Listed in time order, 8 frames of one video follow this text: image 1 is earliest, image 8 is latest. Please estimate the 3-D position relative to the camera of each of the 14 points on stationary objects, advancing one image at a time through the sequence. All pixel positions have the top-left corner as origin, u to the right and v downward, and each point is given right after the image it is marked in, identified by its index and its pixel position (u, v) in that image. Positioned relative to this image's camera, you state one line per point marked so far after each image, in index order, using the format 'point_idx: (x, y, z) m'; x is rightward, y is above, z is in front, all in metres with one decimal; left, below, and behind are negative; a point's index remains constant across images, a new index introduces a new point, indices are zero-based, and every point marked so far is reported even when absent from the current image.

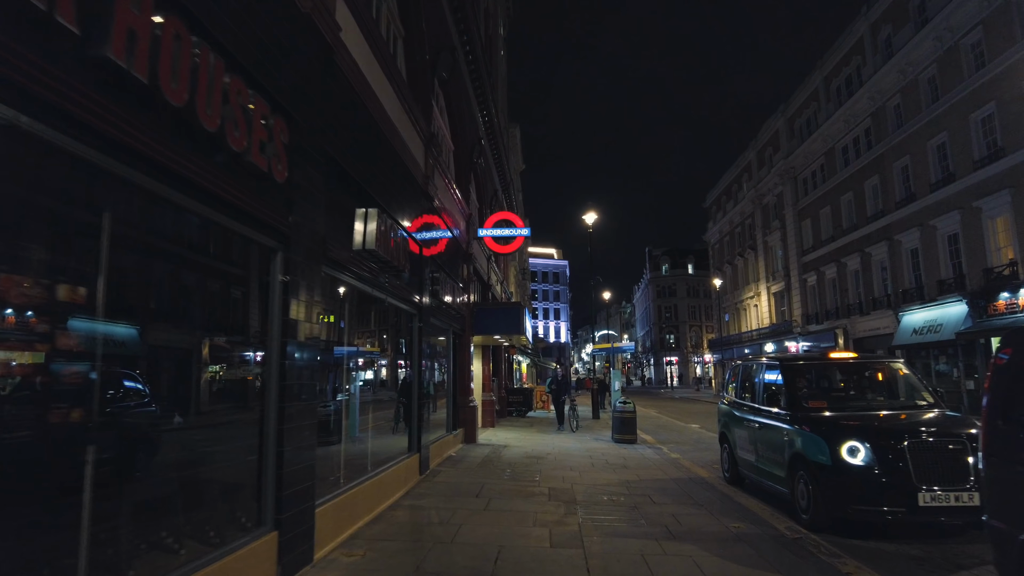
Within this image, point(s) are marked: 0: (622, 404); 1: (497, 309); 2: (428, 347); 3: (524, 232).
0: (+2.4, -2.5, +15.2) m
1: (-0.3, -0.5, +15.0) m
2: (-1.4, -1.0, +11.0) m
3: (+0.3, +1.2, +14.8) m
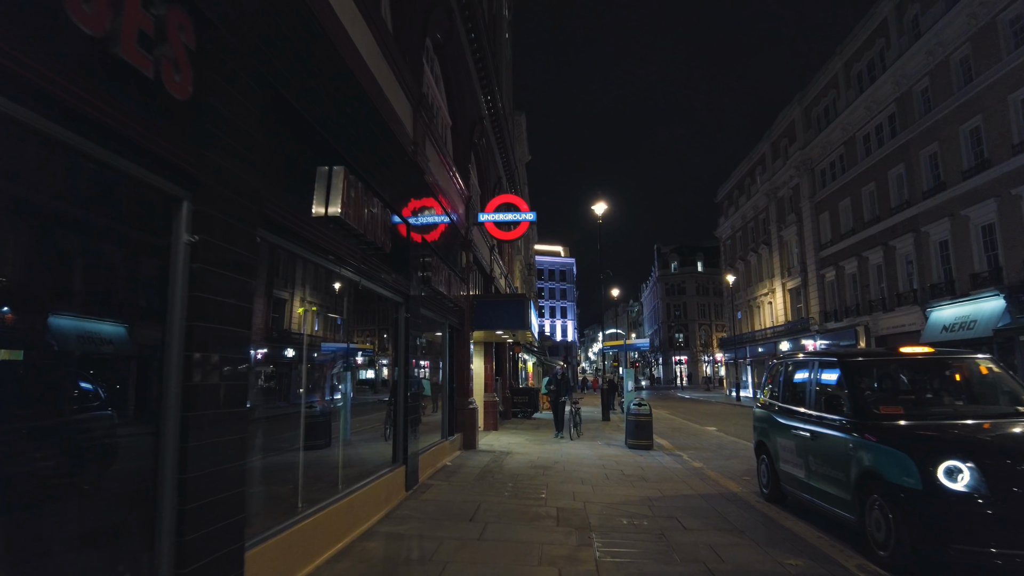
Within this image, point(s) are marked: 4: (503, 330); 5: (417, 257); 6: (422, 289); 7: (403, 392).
0: (+2.5, -2.3, +13.8) m
1: (-0.2, -0.3, +13.7) m
2: (-1.3, -0.8, +9.7) m
3: (+0.4, +1.4, +13.4) m
4: (-0.2, -0.8, +13.9) m
5: (-1.3, +0.4, +9.2) m
6: (-1.2, -0.1, +9.6) m
7: (-1.3, -1.3, +8.2) m
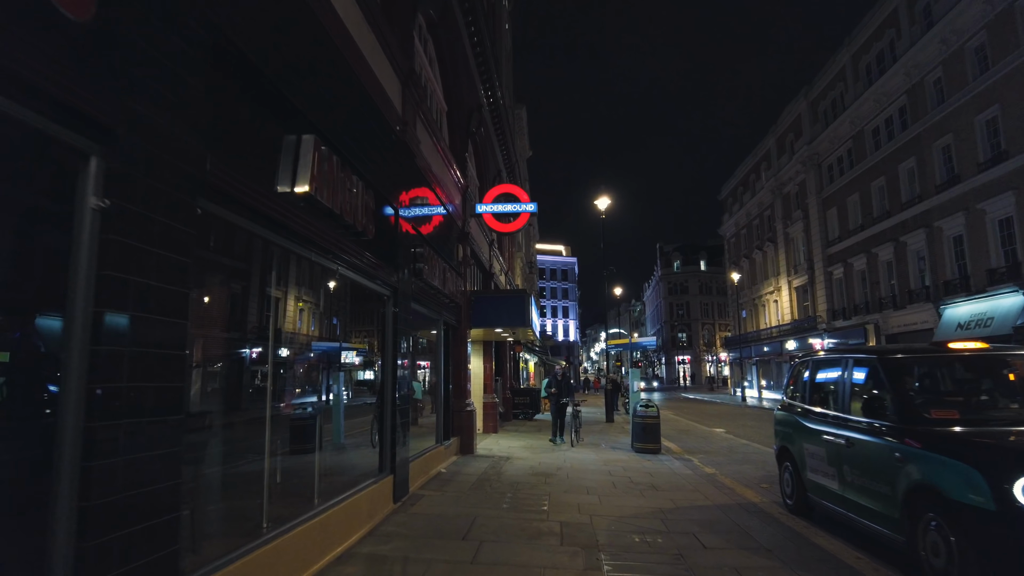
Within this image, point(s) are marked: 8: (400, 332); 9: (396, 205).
0: (+2.5, -2.2, +13.1) m
1: (-0.2, -0.2, +13.0) m
2: (-1.3, -0.7, +9.0) m
3: (+0.3, +1.5, +12.7) m
4: (-0.2, -0.8, +13.2) m
5: (-1.3, +0.5, +8.4) m
6: (-1.2, 0.0, +8.9) m
7: (-1.3, -1.2, +7.5) m
8: (-1.3, -0.6, +8.1) m
9: (-1.3, +0.9, +8.2) m
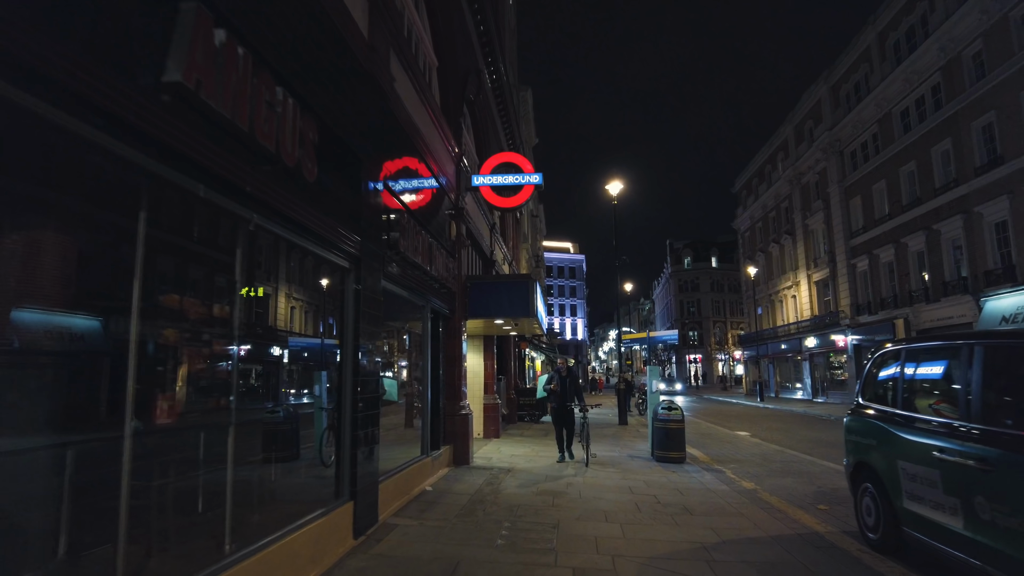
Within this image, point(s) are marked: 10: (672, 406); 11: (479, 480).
0: (+2.5, -2.0, +11.4) m
1: (-0.2, +0.1, +11.3) m
2: (-1.3, -0.5, +7.3) m
3: (+0.4, +1.7, +11.0) m
4: (-0.2, -0.5, +11.5) m
5: (-1.3, +0.7, +6.8) m
6: (-1.2, +0.3, +7.2) m
7: (-1.4, -1.0, +5.8) m
8: (-1.3, -0.4, +6.4) m
9: (-1.3, +1.2, +6.5) m
10: (+2.6, -1.9, +11.4) m
11: (-0.4, -2.4, +8.7) m
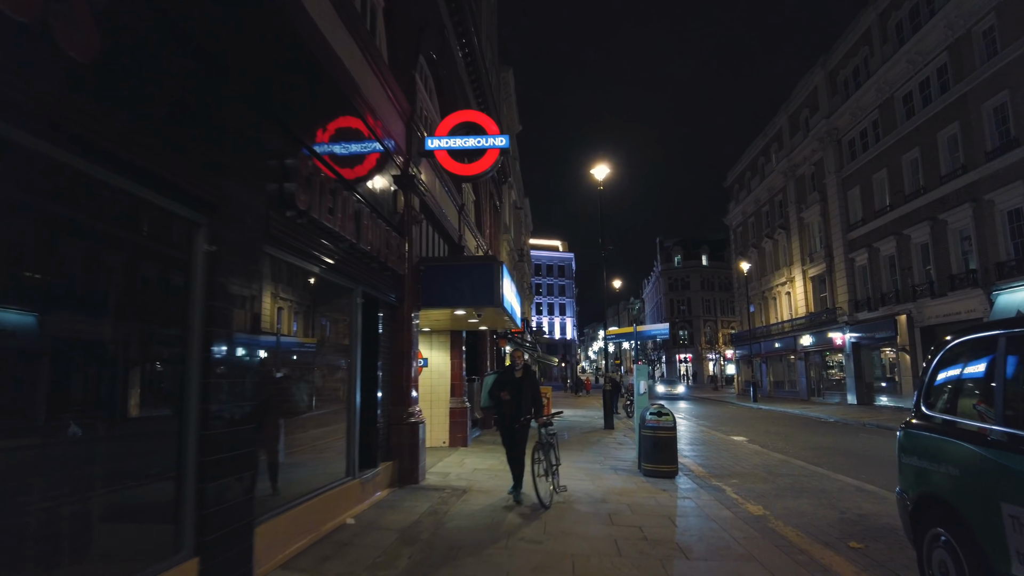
0: (+2.0, -1.8, +9.7) m
1: (-0.7, +0.3, +9.6) m
2: (-1.8, -0.2, +5.6) m
3: (-0.1, +1.9, +9.3) m
4: (-0.7, -0.3, +9.8) m
5: (-1.7, +0.9, +5.0) m
6: (-1.7, +0.5, +5.5) m
7: (-1.8, -0.7, +4.1) m
8: (-1.7, -0.1, +4.7) m
9: (-1.8, +1.4, +4.8) m
10: (+2.1, -1.7, +9.7) m
11: (-0.9, -2.2, +7.0) m
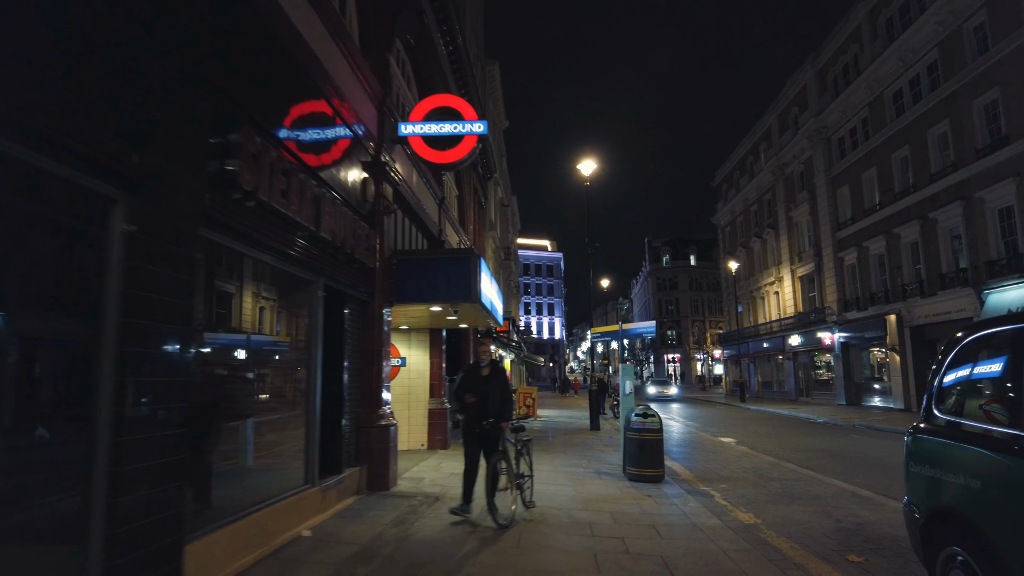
0: (+1.7, -1.7, +9.3) m
1: (-1.0, +0.3, +9.1) m
2: (-2.0, -0.2, +5.1) m
3: (-0.4, +2.0, +8.8) m
4: (-1.0, -0.2, +9.3) m
5: (-2.0, +1.0, +4.5) m
6: (-1.9, +0.6, +5.0) m
7: (-2.0, -0.7, +3.6) m
8: (-2.0, -0.1, +4.2) m
9: (-2.0, +1.4, +4.2) m
10: (+1.8, -1.7, +9.3) m
11: (-1.1, -2.1, +6.5) m
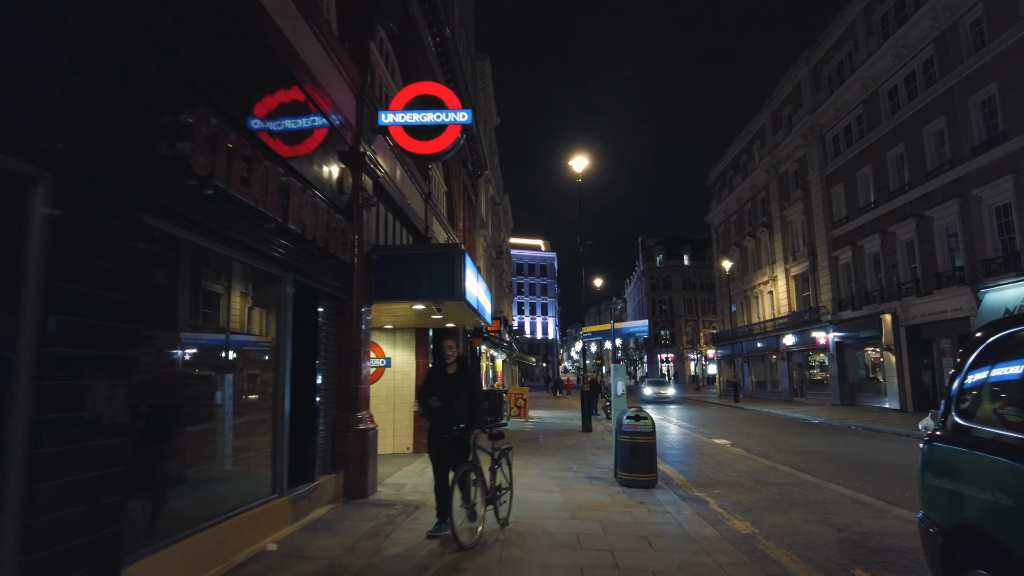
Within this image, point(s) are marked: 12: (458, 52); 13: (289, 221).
0: (+1.5, -1.7, +8.9) m
1: (-1.2, +0.4, +8.7) m
2: (-2.2, -0.1, +4.7) m
3: (-0.6, +2.0, +8.4) m
4: (-1.1, -0.2, +8.9) m
5: (-2.1, +1.1, +4.1) m
6: (-2.1, +0.6, +4.6) m
7: (-2.1, -0.6, +3.2) m
8: (-2.1, 0.0, +3.8) m
9: (-2.1, +1.5, +3.8) m
10: (+1.6, -1.6, +8.9) m
11: (-1.3, -2.1, +6.1) m
12: (-1.5, +6.4, +18.9) m
13: (-1.9, +0.6, +5.8) m
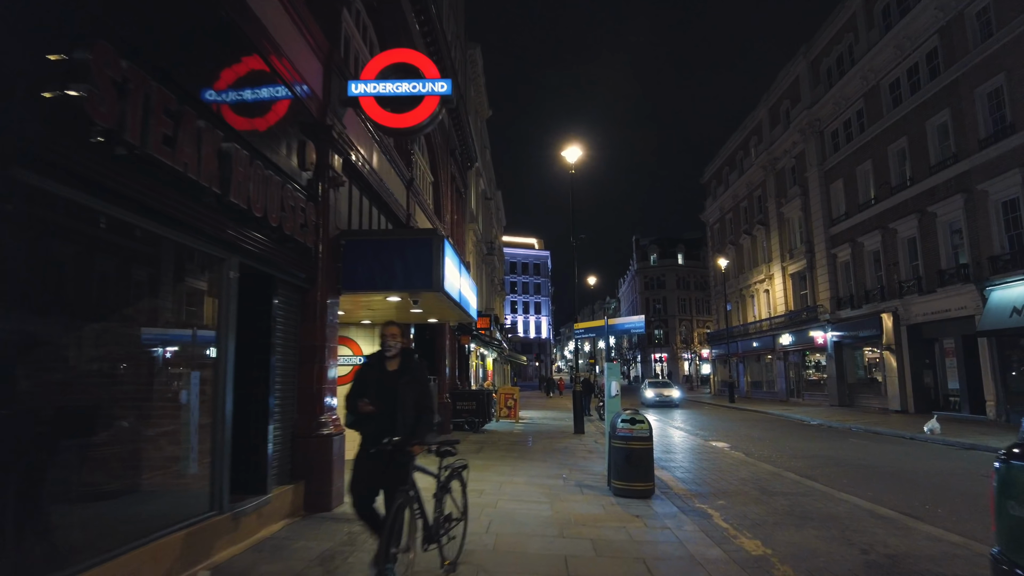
0: (+1.3, -1.6, +8.1) m
1: (-1.3, +0.5, +7.9) m
2: (-2.3, 0.0, +3.9) m
3: (-0.8, +2.1, +7.6) m
4: (-1.3, -0.1, +8.1) m
5: (-2.2, +1.2, +3.3) m
6: (-2.2, +0.7, +3.8) m
7: (-2.3, -0.5, +2.4) m
8: (-2.2, +0.1, +3.0) m
9: (-2.2, +1.6, +3.0) m
10: (+1.4, -1.5, +8.1) m
11: (-1.4, -2.0, +5.3) m
12: (-1.7, +6.5, +18.1) m
13: (-2.0, +0.7, +5.0) m
